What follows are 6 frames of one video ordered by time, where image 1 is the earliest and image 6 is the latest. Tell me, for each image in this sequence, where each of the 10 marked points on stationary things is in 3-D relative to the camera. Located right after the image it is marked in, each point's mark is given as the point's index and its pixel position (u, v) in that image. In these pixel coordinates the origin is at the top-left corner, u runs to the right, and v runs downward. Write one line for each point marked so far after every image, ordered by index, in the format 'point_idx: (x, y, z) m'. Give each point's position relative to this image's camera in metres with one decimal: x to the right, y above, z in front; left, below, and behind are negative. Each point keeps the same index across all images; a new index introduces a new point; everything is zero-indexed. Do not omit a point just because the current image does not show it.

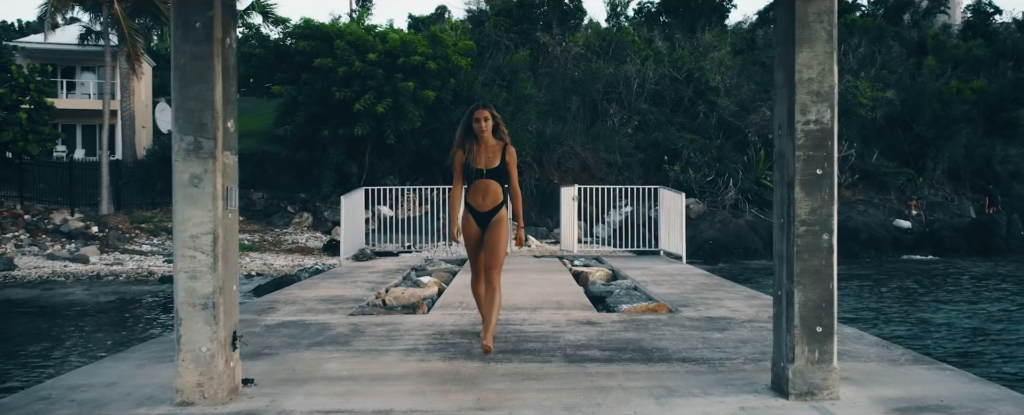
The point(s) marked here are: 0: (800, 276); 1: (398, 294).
0: (+1.5, -0.3, +4.0) m
1: (-1.1, -0.9, +8.0) m
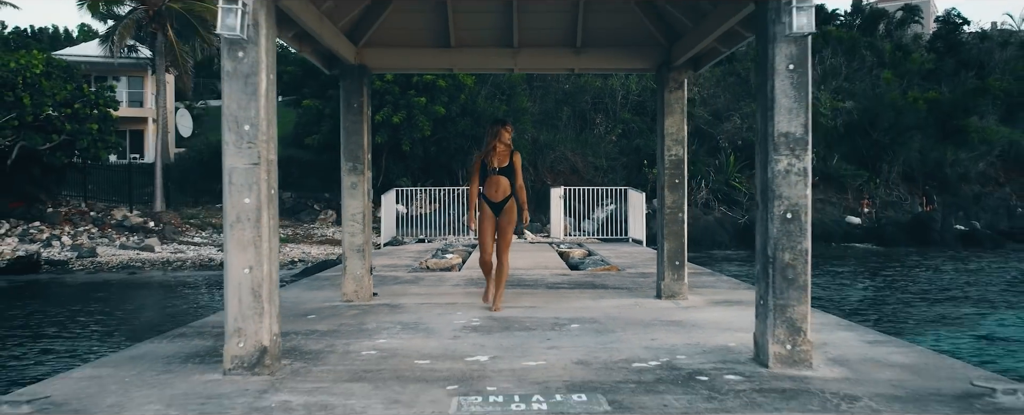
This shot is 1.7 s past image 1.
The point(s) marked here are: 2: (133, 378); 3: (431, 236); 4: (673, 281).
0: (+1.5, -0.3, +7.7) m
1: (-1.1, -0.8, +11.7) m
2: (-2.2, -1.0, +4.6) m
3: (-2.1, -0.7, +19.9) m
4: (+1.6, -0.7, +7.7) m
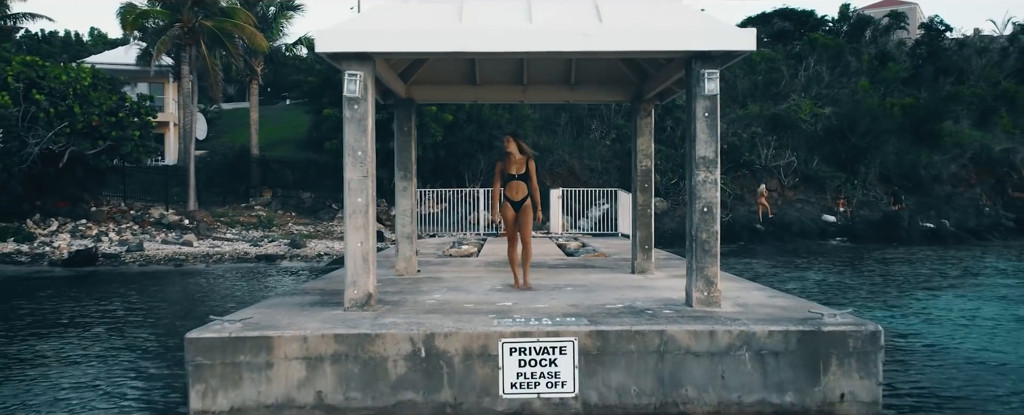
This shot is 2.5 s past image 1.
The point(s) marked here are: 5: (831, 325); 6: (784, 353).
0: (+1.7, -0.2, +10.3) m
1: (-1.0, -0.8, +14.3) m
2: (-2.0, -0.9, +7.2) m
3: (-2.0, -0.7, +22.5) m
4: (+1.7, -0.7, +10.3) m
5: (+2.6, -0.9, +6.3) m
6: (+2.2, -1.2, +6.2) m
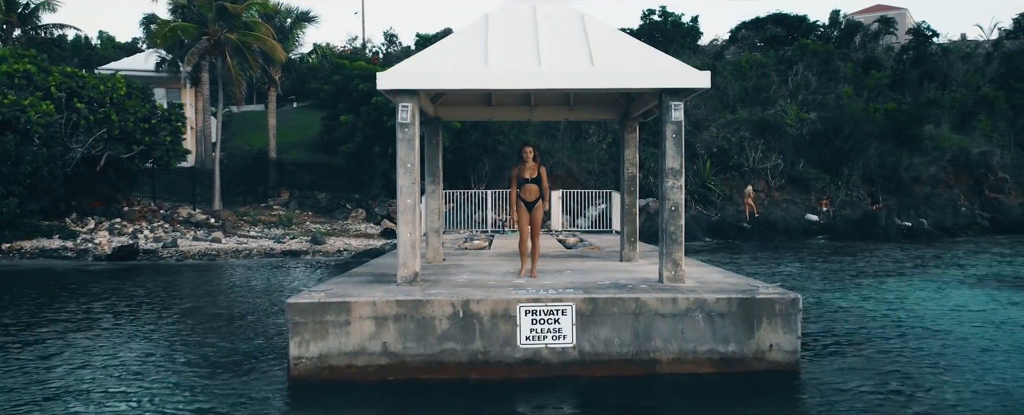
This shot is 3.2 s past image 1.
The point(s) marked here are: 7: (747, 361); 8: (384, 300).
0: (+1.8, -0.2, +12.5) m
1: (-0.8, -0.8, +16.5) m
2: (-1.9, -0.9, +9.4) m
3: (-1.8, -0.7, +24.7) m
4: (+1.9, -0.7, +12.5) m
5: (+2.7, -0.9, +8.6) m
6: (+2.3, -1.1, +8.5) m
7: (+2.6, -1.7, +8.5) m
8: (-1.4, -1.0, +8.4) m
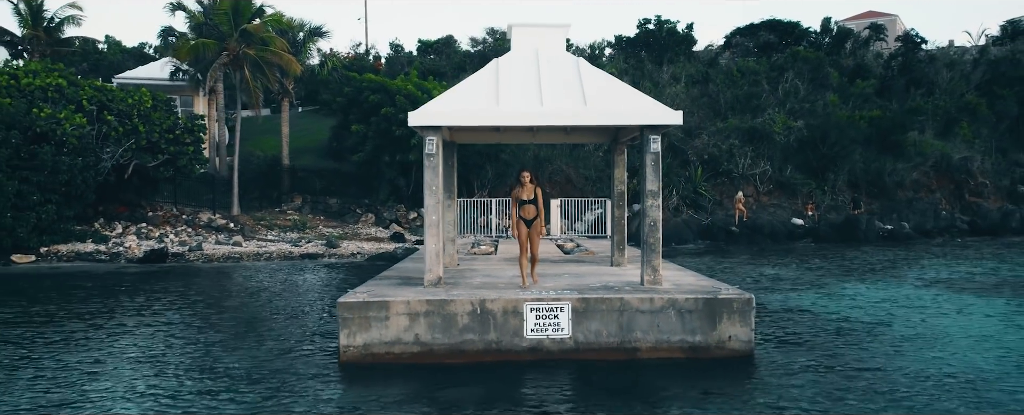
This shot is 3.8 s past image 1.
0: (+1.9, -0.4, +14.5) m
1: (-0.8, -1.0, +18.4) m
2: (-1.8, -1.2, +11.3) m
3: (-1.8, -0.9, +26.7) m
4: (+2.0, -0.9, +14.4) m
5: (+2.8, -1.2, +10.5) m
6: (+2.4, -1.4, +10.4) m
7: (+2.7, -1.9, +10.5) m
8: (-1.3, -1.2, +10.4) m
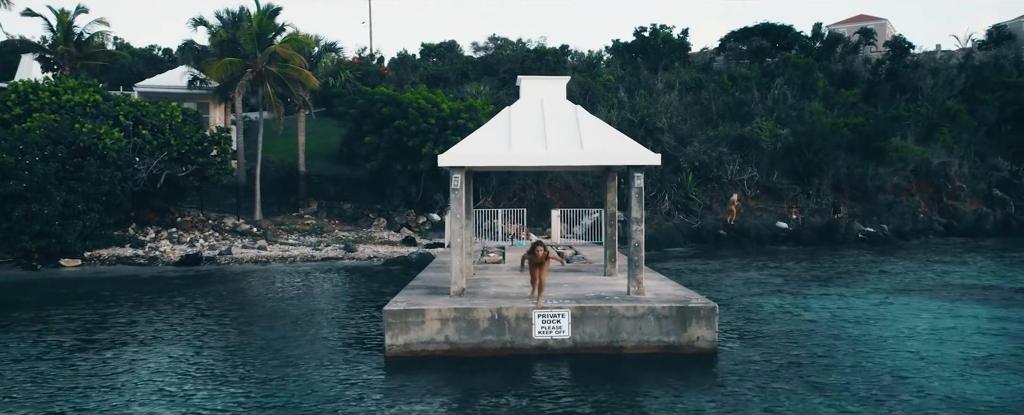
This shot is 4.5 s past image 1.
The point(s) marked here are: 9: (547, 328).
0: (+2.1, -0.8, +17.0) m
1: (-0.6, -1.4, +21.0) m
2: (-1.6, -1.6, +13.9) m
3: (-1.6, -1.2, +29.2) m
4: (+2.1, -1.3, +17.0) m
5: (+3.0, -1.6, +13.1) m
6: (+2.6, -1.8, +13.0) m
7: (+2.8, -2.3, +13.0) m
8: (-1.1, -1.6, +12.9) m
9: (+0.6, -2.0, +13.0) m
